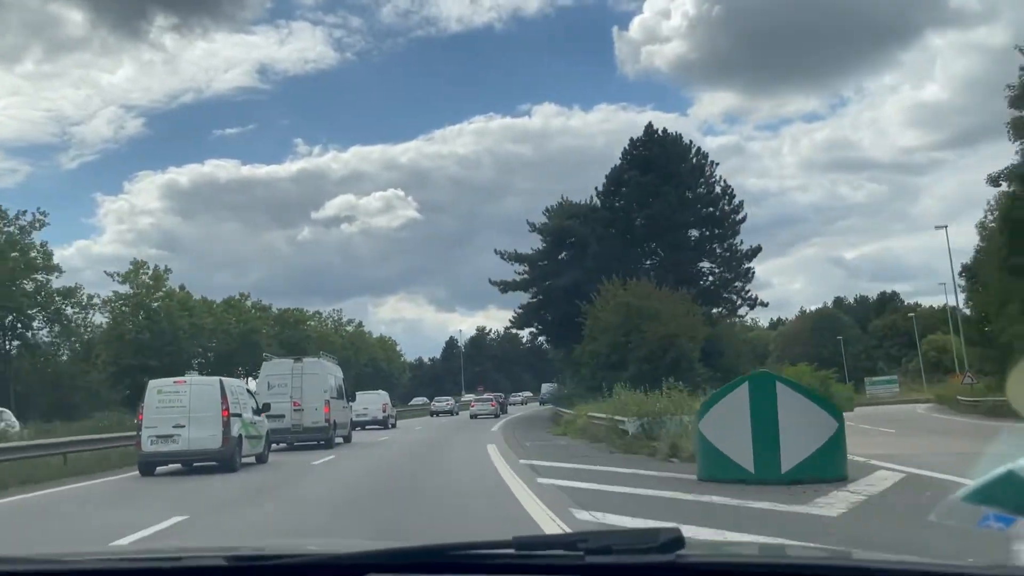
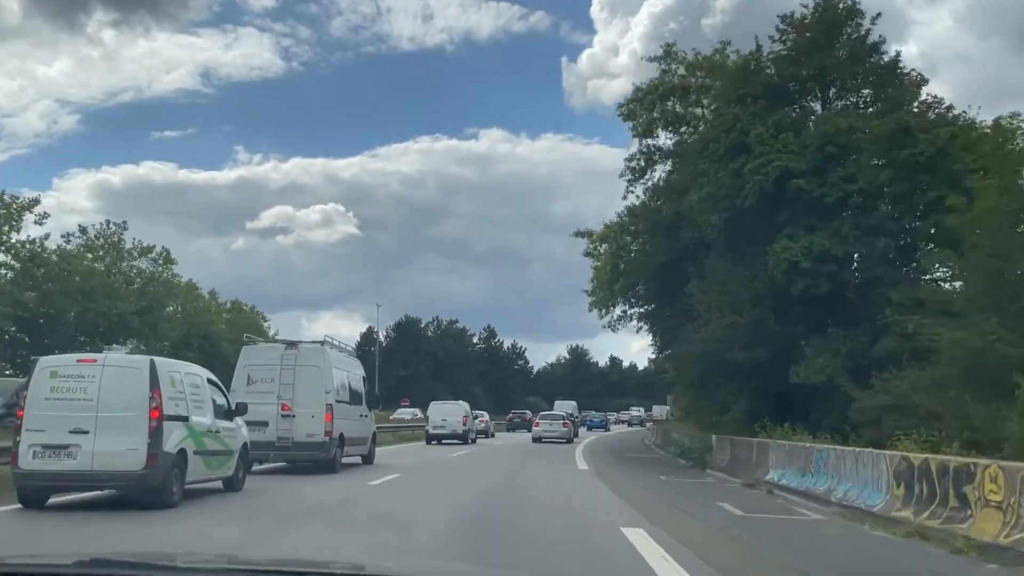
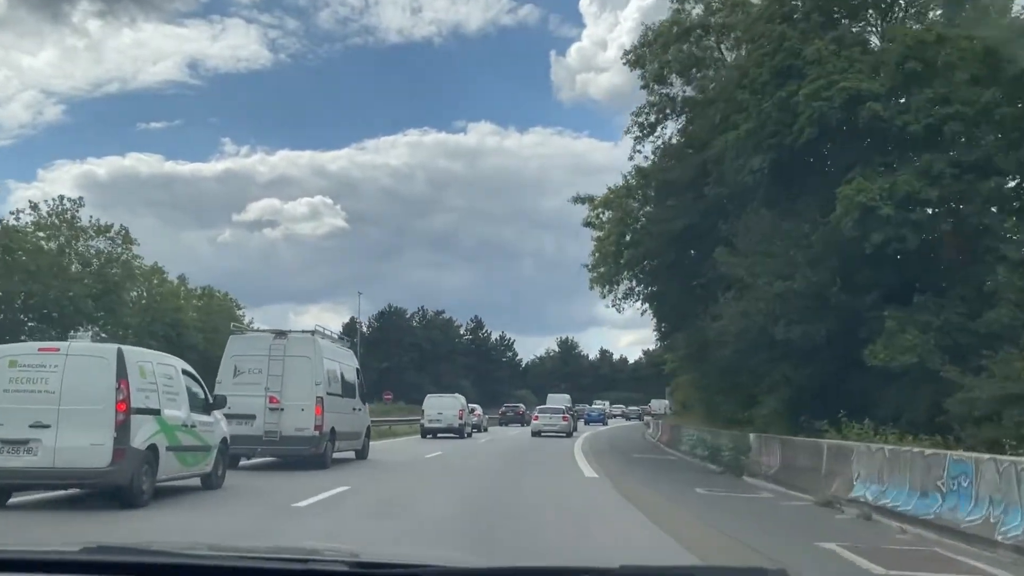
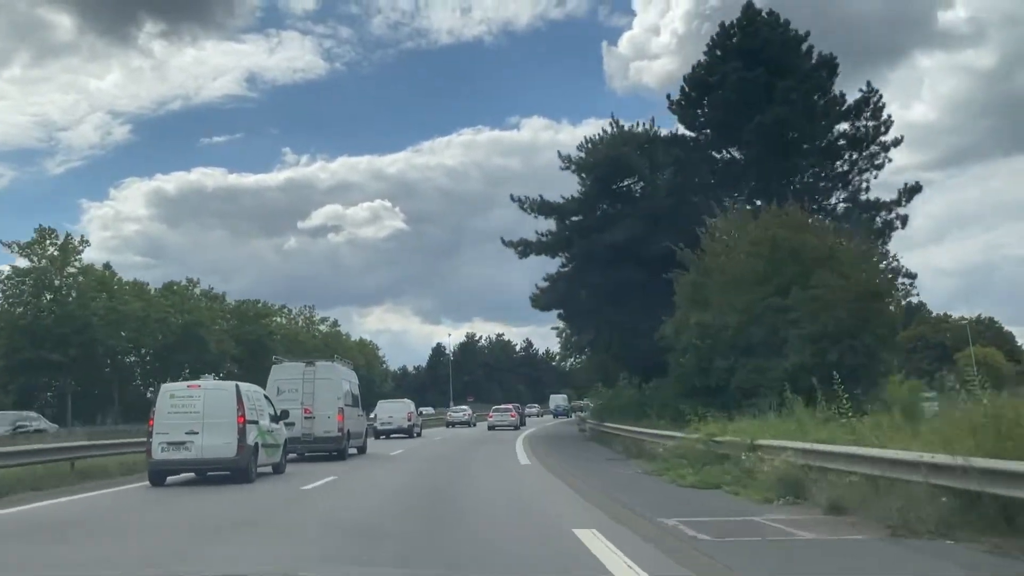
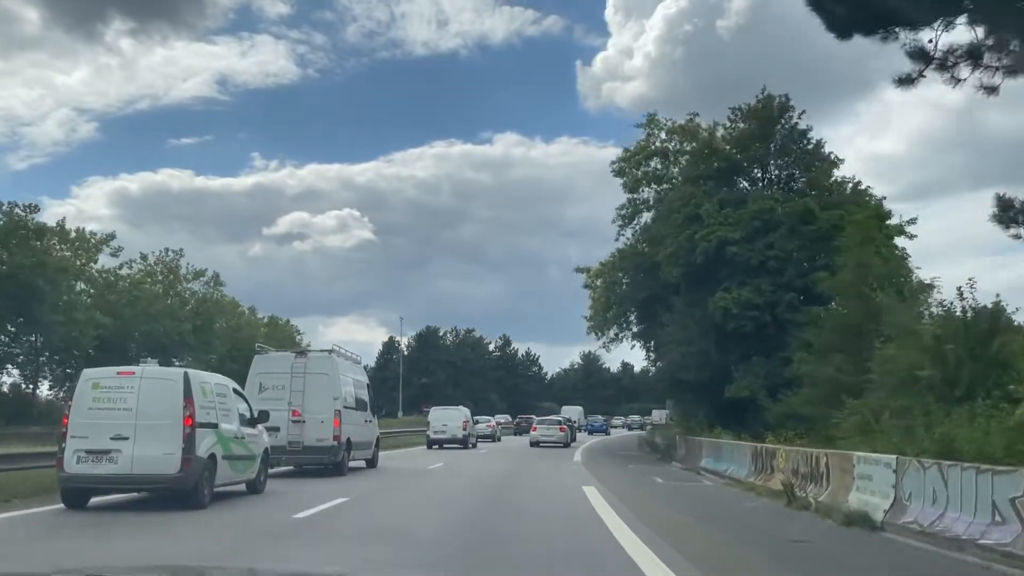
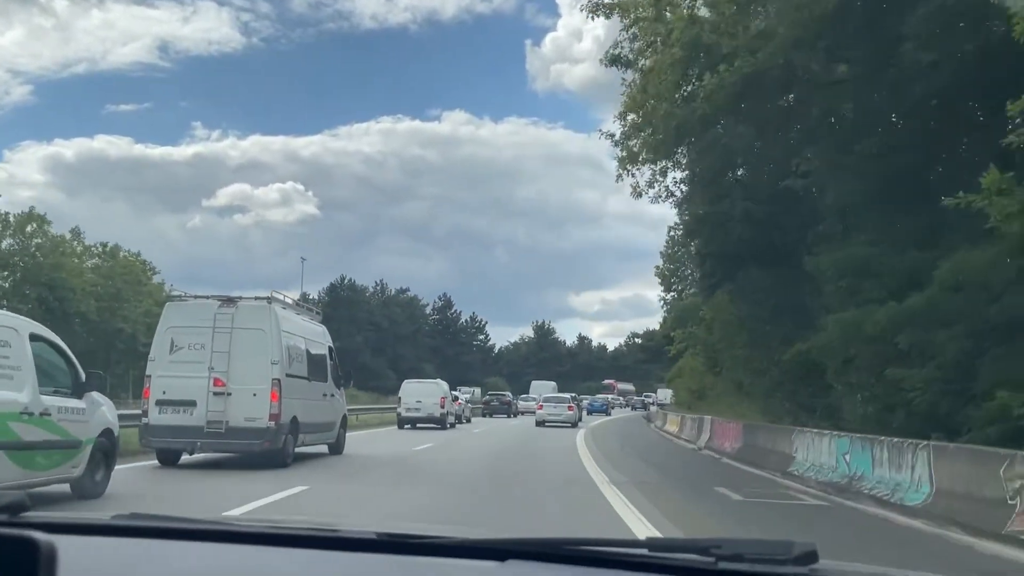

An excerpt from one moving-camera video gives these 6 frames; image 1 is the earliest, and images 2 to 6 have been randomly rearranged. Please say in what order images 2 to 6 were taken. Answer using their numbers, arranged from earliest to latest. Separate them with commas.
4, 5, 2, 3, 6
